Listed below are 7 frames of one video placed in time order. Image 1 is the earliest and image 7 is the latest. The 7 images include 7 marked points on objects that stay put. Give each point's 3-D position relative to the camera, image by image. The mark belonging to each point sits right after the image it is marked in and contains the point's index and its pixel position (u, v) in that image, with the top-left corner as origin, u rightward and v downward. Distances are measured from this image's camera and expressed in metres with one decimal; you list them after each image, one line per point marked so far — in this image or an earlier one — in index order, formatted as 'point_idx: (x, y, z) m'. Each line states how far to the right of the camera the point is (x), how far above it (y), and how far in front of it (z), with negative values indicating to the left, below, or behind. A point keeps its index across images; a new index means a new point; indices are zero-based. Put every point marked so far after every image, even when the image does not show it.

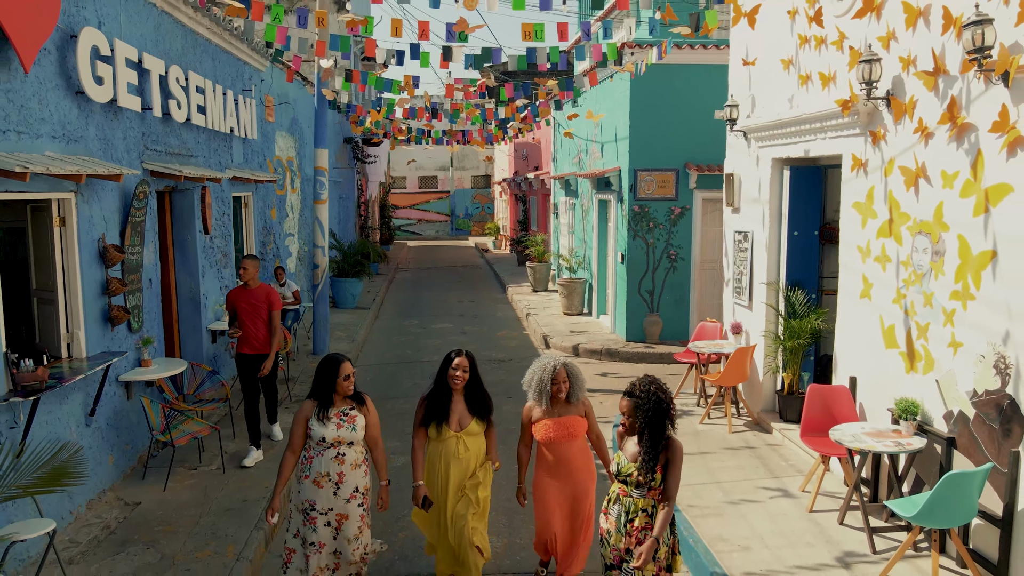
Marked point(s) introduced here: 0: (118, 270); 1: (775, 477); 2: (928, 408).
0: (-3.4, +0.2, +6.2) m
1: (+2.2, -1.6, +6.1) m
2: (+2.8, -0.8, +5.0) m
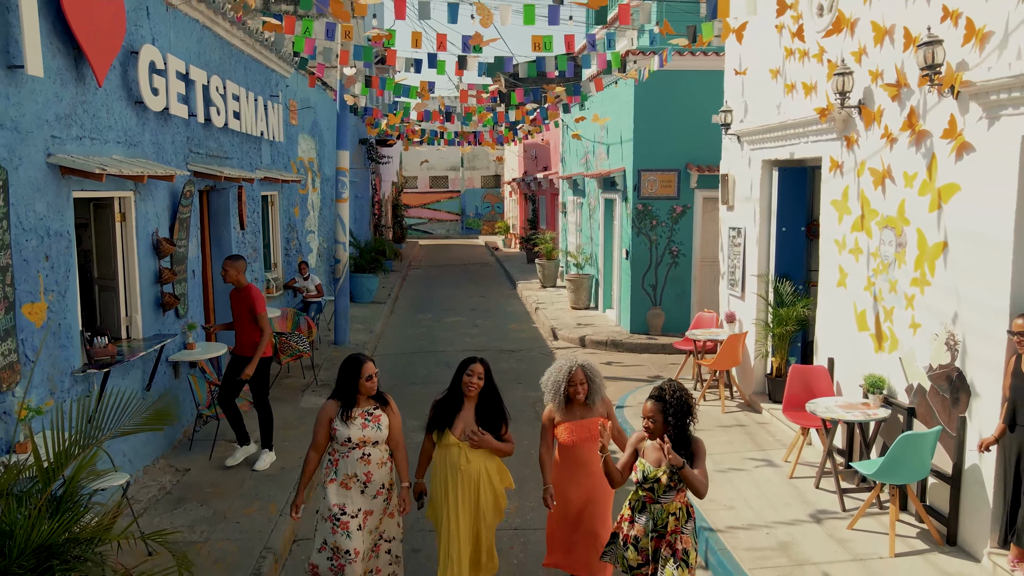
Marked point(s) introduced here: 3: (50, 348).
0: (-3.3, +0.3, +6.9) m
1: (+2.3, -1.5, +6.7) m
2: (+2.9, -0.7, +5.6) m
3: (-3.2, -0.4, +5.0) m
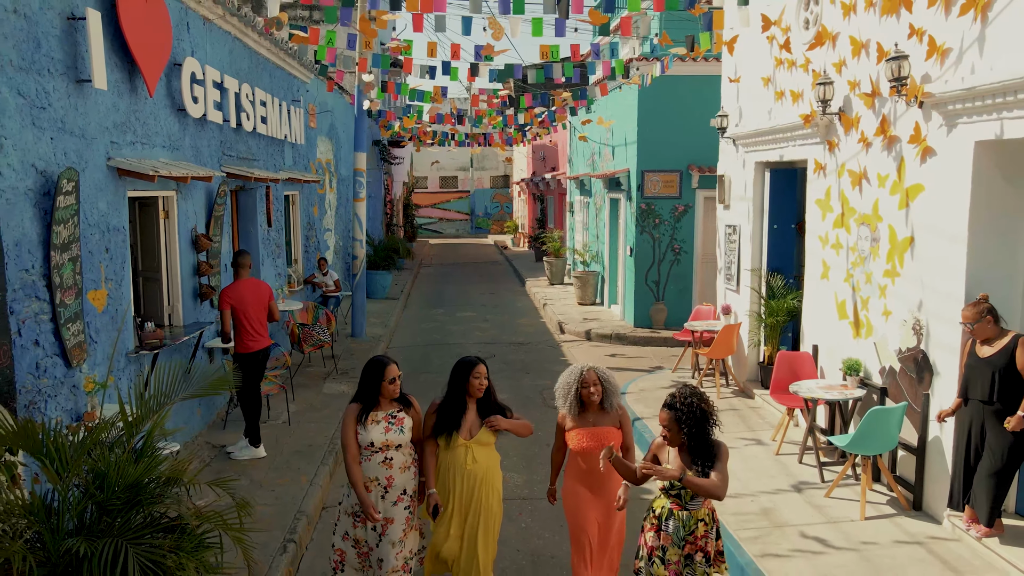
0: (-3.2, +0.3, +7.5) m
1: (+2.4, -1.4, +7.3) m
2: (+3.0, -0.6, +6.1) m
3: (-3.1, -0.4, +5.6) m
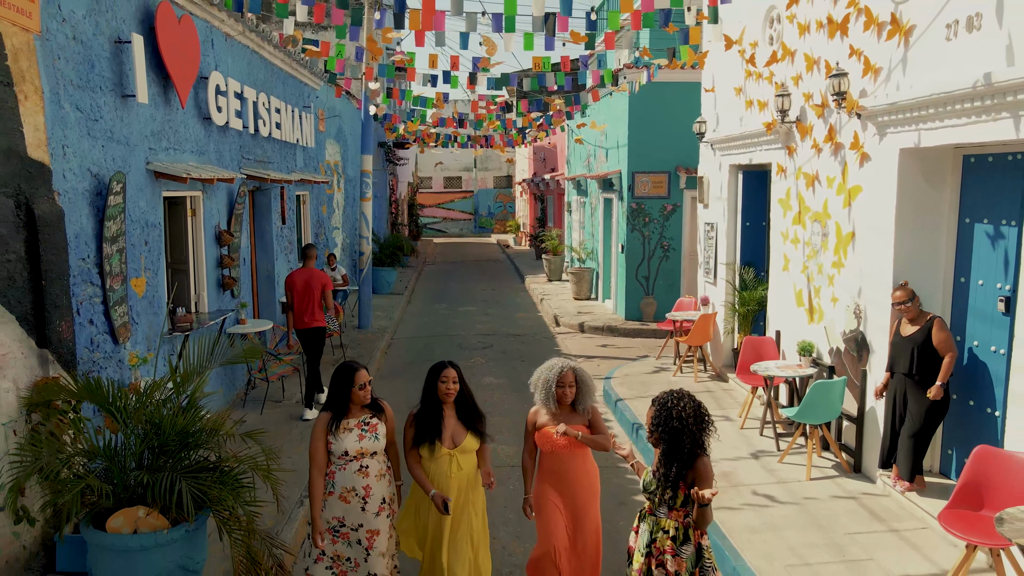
0: (-3.3, +0.4, +8.3) m
1: (+2.3, -1.3, +8.0) m
2: (+2.9, -0.6, +6.8) m
3: (-3.2, -0.3, +6.4) m
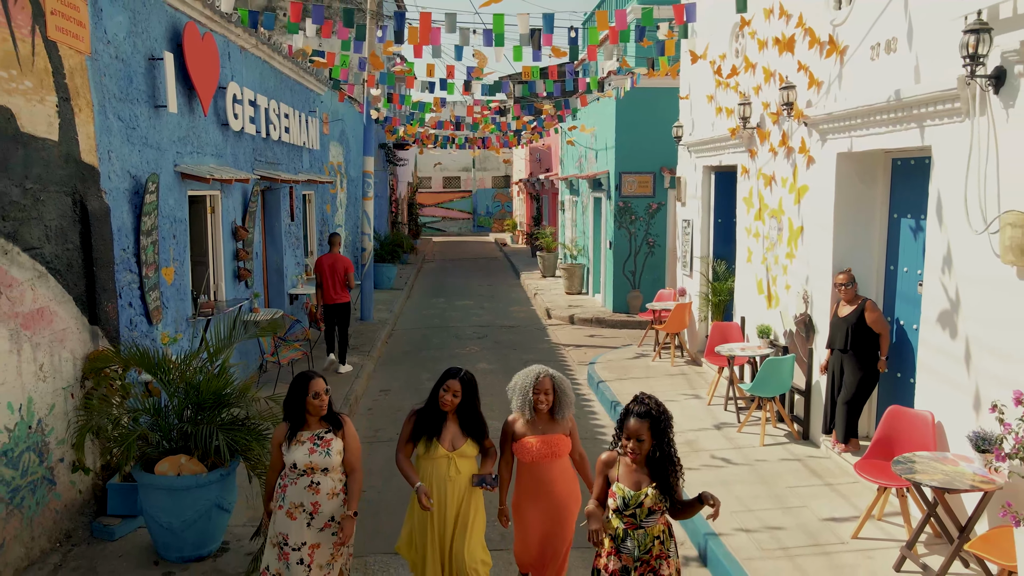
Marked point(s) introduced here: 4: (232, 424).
0: (-3.4, +0.6, +9.1) m
1: (+2.2, -1.2, +8.8) m
2: (+2.8, -0.4, +7.6) m
3: (-3.3, -0.1, +7.2) m
4: (-2.0, -0.9, +5.1) m
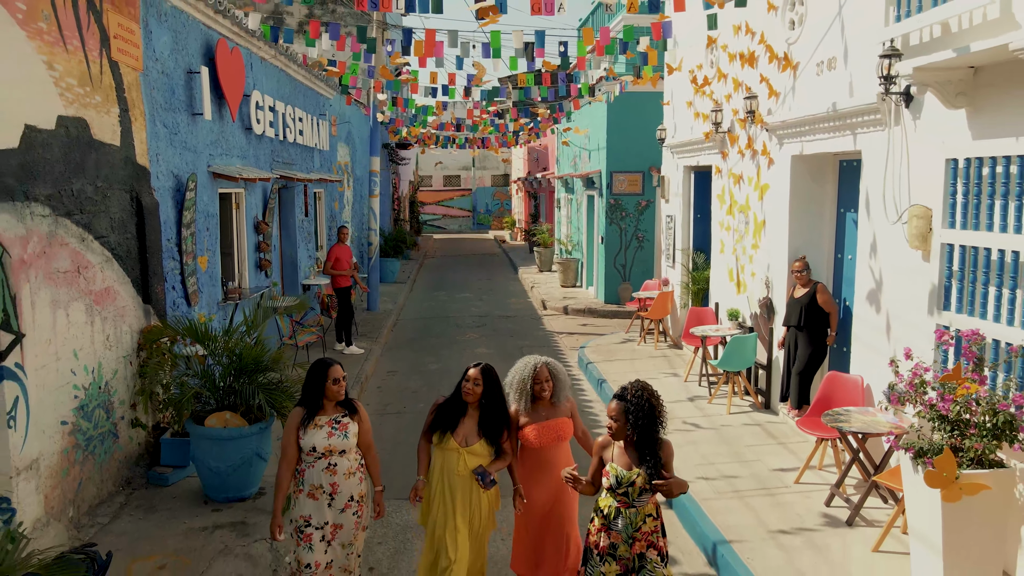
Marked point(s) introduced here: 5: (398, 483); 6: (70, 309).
0: (-3.4, +0.7, +10.0) m
1: (+2.1, -1.1, +9.7) m
2: (+2.7, -0.3, +8.5) m
3: (-3.4, 0.0, +8.1) m
4: (-2.0, -0.8, +6.0) m
5: (-1.1, -1.9, +6.9) m
6: (-3.2, -0.2, +5.3) m
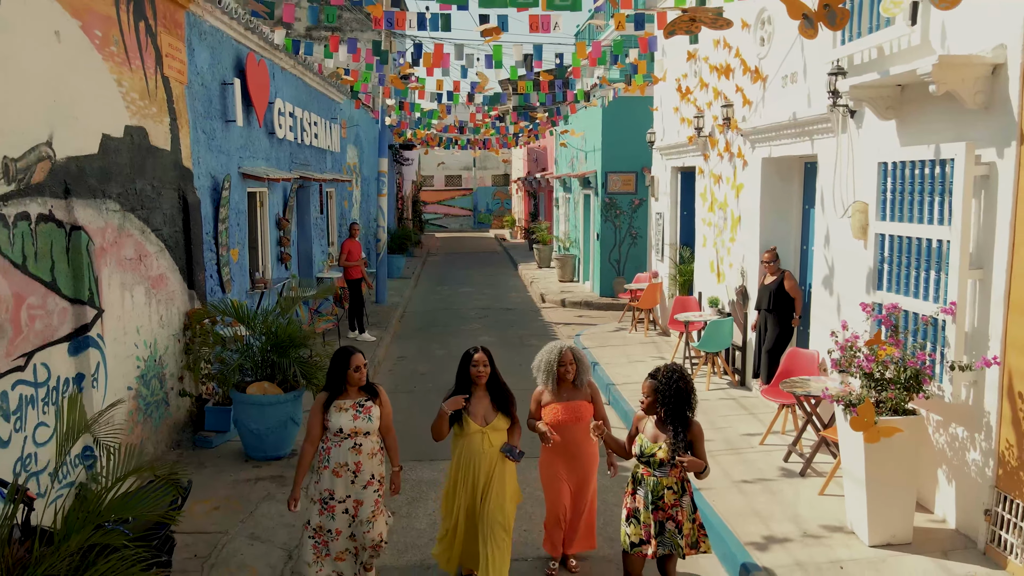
0: (-3.4, +0.8, +10.8) m
1: (+2.2, -0.9, +10.6) m
2: (+2.7, -0.2, +9.4) m
3: (-3.4, +0.1, +9.0) m
4: (-2.0, -0.7, +6.9) m
5: (-1.1, -1.7, +7.8) m
6: (-3.2, 0.0, +6.2) m
